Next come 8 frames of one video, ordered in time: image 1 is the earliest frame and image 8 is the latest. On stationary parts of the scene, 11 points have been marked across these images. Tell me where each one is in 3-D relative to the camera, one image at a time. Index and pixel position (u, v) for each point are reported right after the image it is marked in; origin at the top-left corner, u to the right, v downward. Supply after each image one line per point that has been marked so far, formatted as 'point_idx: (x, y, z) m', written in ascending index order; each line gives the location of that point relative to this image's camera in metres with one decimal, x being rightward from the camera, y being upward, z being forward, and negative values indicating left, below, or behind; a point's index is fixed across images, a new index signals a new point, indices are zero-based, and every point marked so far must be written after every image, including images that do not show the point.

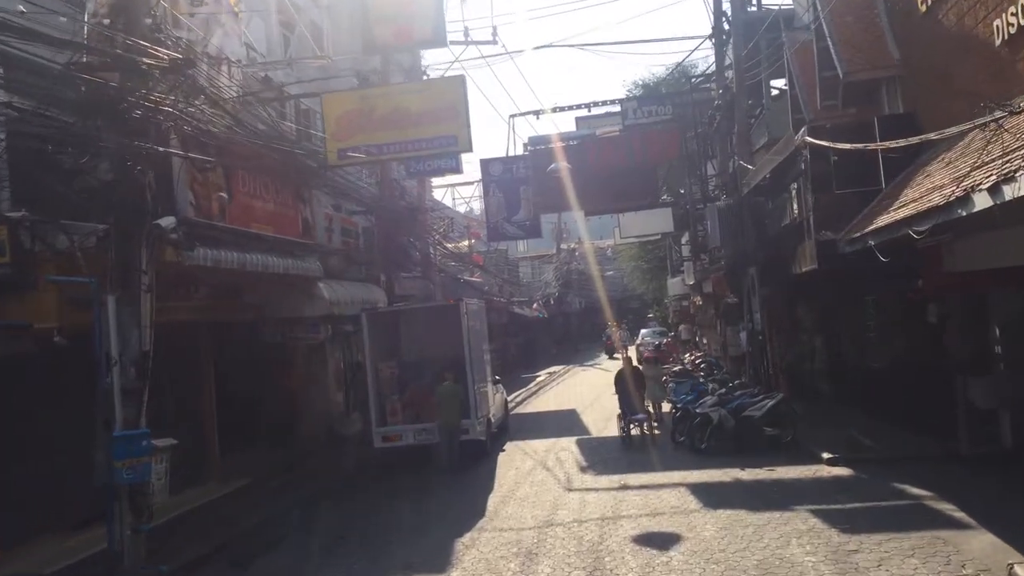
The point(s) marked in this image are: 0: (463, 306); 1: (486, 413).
0: (-0.9, -0.3, +14.8) m
1: (-0.5, -2.5, +15.9) m
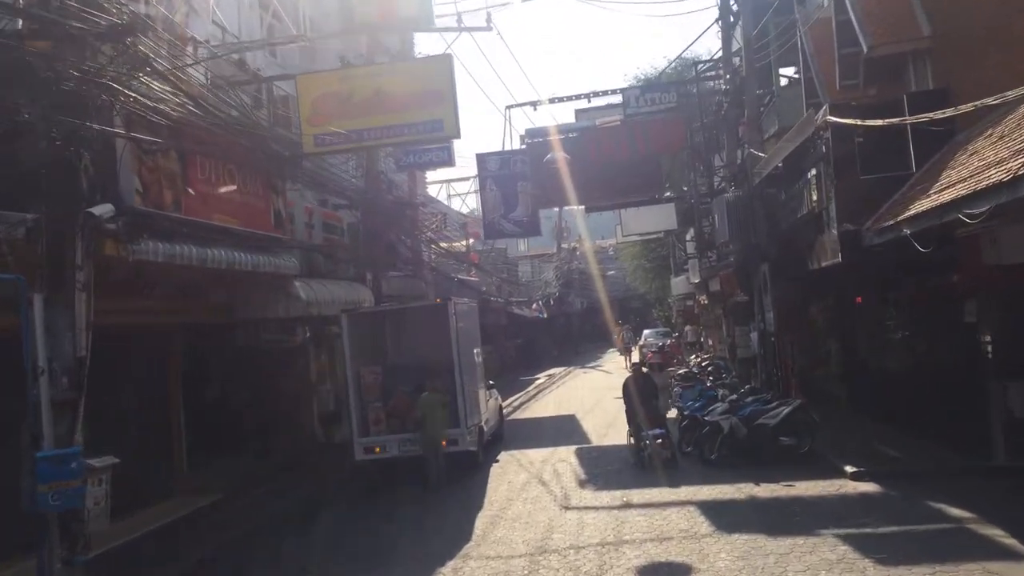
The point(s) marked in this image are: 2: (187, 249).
0: (-1.0, -0.3, +13.7) m
1: (-0.6, -2.4, +14.7) m
2: (-3.9, +0.5, +9.9) m
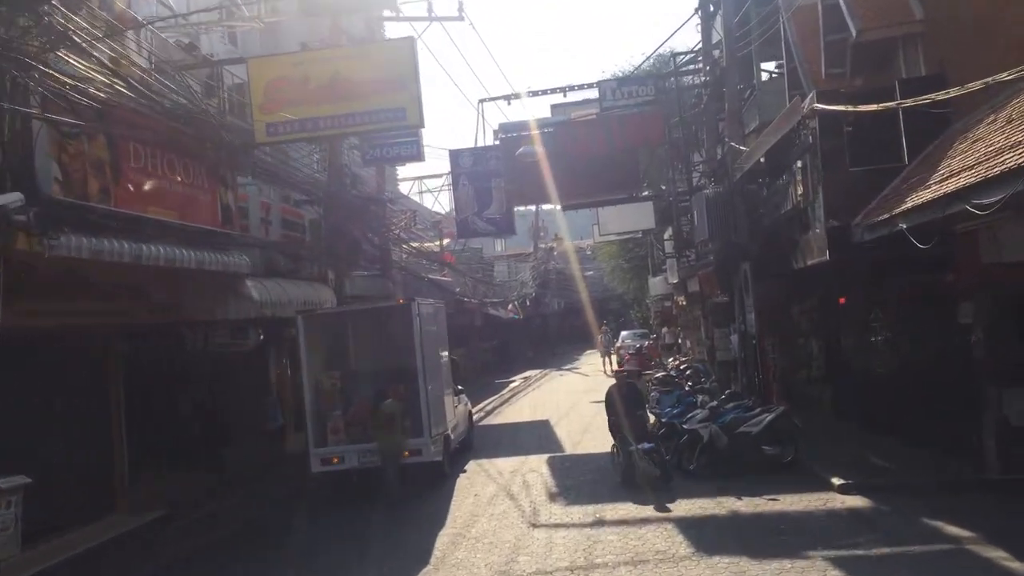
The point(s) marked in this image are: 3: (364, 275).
0: (-1.5, -0.3, +12.8) m
1: (-1.2, -2.4, +13.9) m
2: (-4.4, +0.5, +9.0) m
3: (-3.6, +0.3, +19.5) m
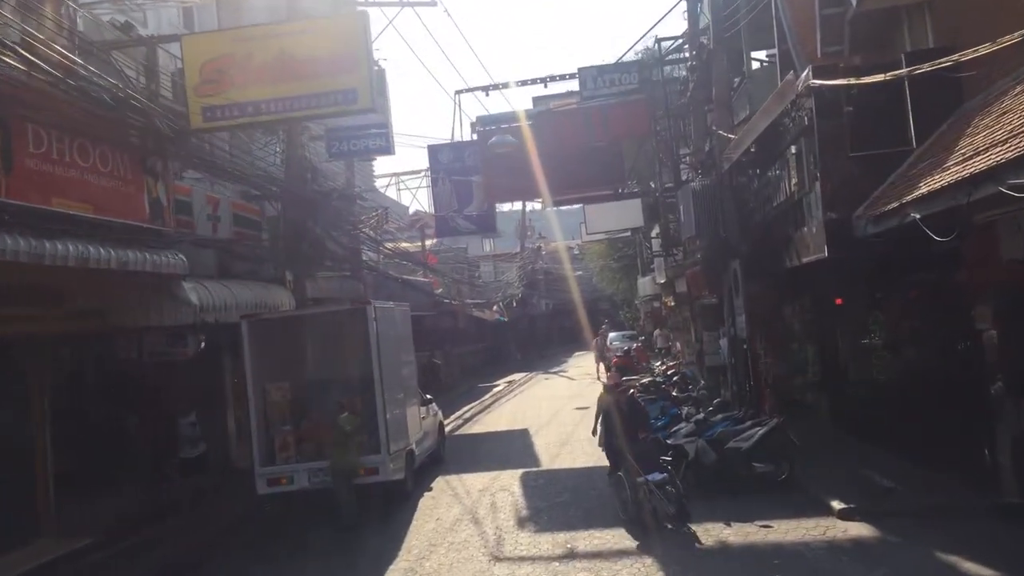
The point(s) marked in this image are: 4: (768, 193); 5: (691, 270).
0: (-2.0, -0.3, +11.7) m
1: (-1.6, -2.5, +12.7) m
2: (-4.8, +0.5, +7.8) m
3: (-4.1, +0.3, +18.3) m
4: (+4.4, +1.6, +13.9) m
5: (+4.1, +0.4, +18.6) m
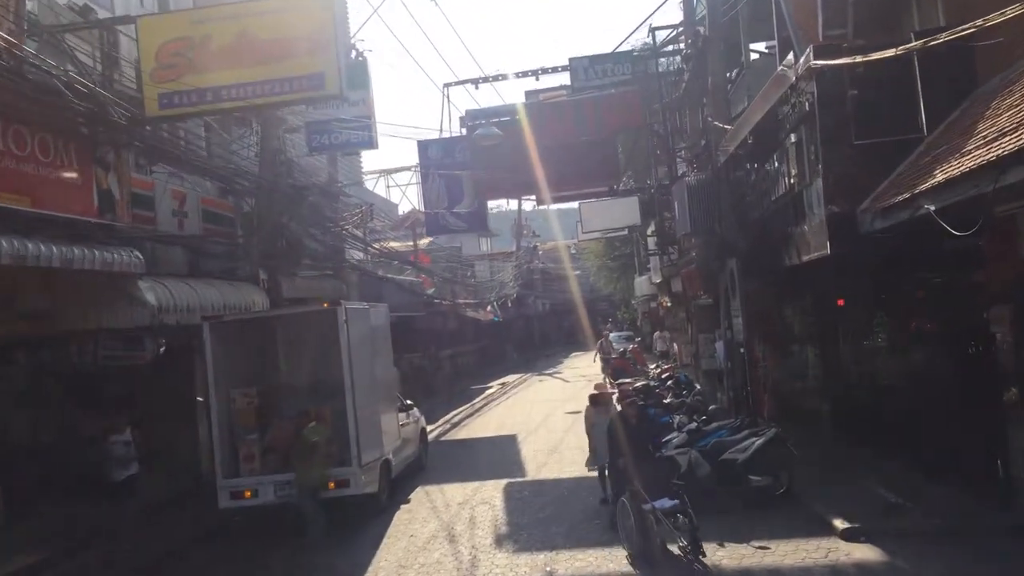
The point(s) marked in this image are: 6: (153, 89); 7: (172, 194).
0: (-2.3, -0.3, +10.9) m
1: (-1.9, -2.5, +11.9) m
2: (-5.1, +0.5, +7.0) m
3: (-4.4, +0.3, +17.6) m
4: (+4.1, +1.6, +13.1) m
5: (+3.9, +0.4, +17.9) m
6: (-4.5, +2.5, +10.3) m
7: (-5.4, +1.5, +12.8) m
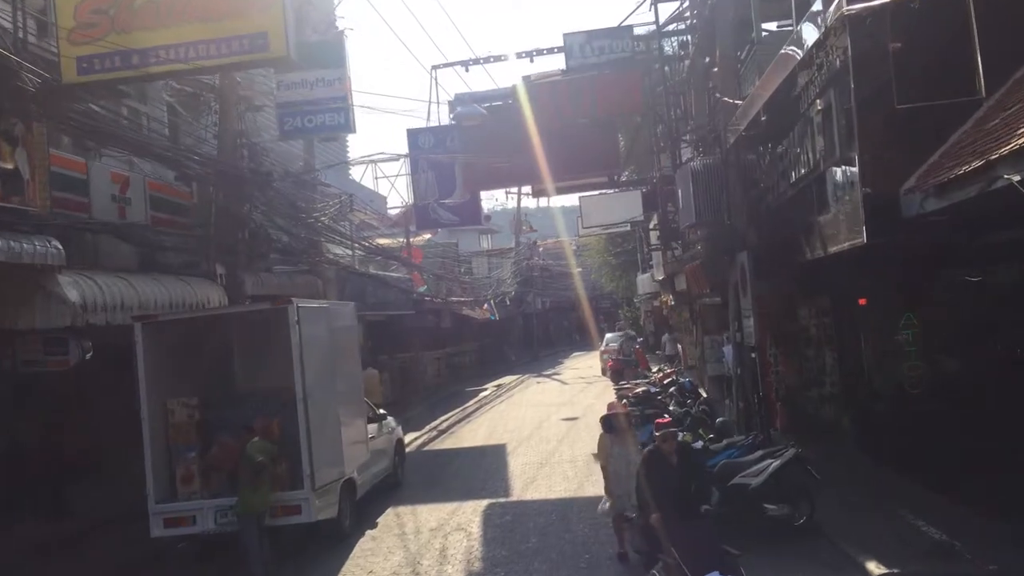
0: (-2.5, -0.3, +9.5) m
1: (-2.2, -2.4, +10.5) m
2: (-5.4, +0.5, +5.6) m
3: (-4.6, +0.3, +16.2) m
4: (+3.9, +1.7, +11.7) m
5: (+3.6, +0.5, +16.4) m
6: (-4.8, +2.6, +8.8) m
7: (-5.6, +1.6, +11.4) m
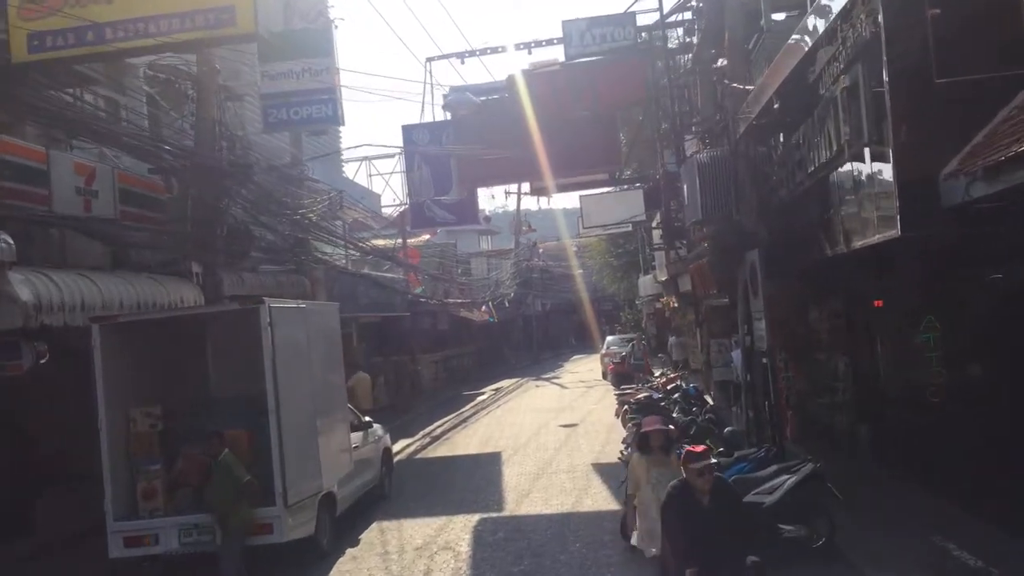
0: (-2.6, -0.3, +8.7) m
1: (-2.3, -2.4, +9.7) m
2: (-5.5, +0.5, +4.8) m
3: (-4.7, +0.3, +15.4) m
4: (+3.8, +1.7, +10.9) m
5: (+3.6, +0.4, +15.6) m
6: (-4.9, +2.6, +8.1) m
7: (-5.7, +1.6, +10.7) m
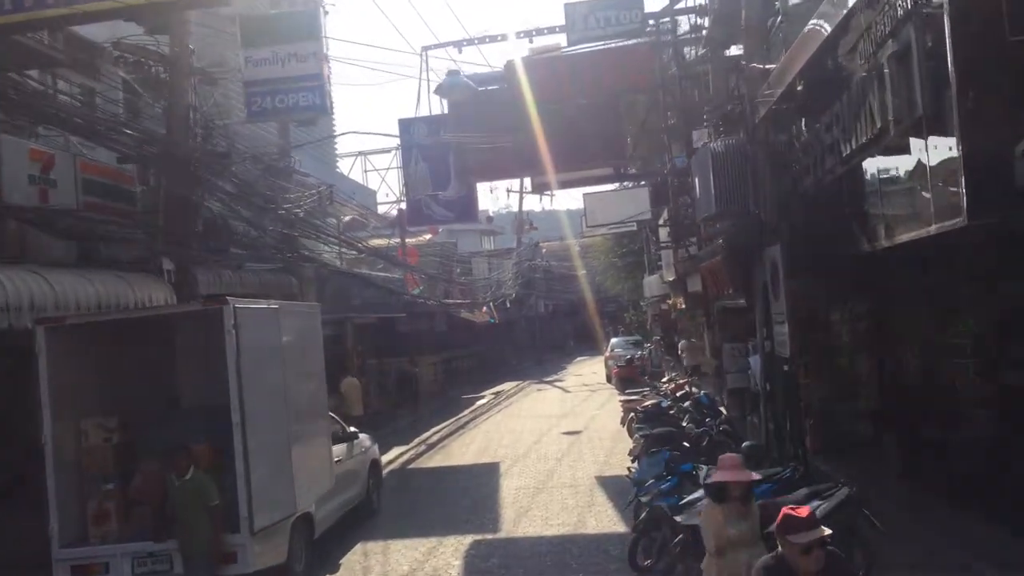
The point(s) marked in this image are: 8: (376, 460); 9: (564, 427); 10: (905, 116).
0: (-2.7, -0.2, +7.8) m
1: (-2.3, -2.4, +8.8) m
2: (-5.5, +0.6, +3.9) m
3: (-4.7, +0.4, +14.5) m
4: (+3.7, +1.7, +9.9) m
5: (+3.6, +0.4, +14.6) m
6: (-4.9, +2.6, +7.1) m
7: (-5.7, +1.6, +9.7) m
8: (-2.0, -2.5, +11.9) m
9: (+1.2, -3.2, +18.7) m
10: (+3.2, +1.5, +6.9) m
